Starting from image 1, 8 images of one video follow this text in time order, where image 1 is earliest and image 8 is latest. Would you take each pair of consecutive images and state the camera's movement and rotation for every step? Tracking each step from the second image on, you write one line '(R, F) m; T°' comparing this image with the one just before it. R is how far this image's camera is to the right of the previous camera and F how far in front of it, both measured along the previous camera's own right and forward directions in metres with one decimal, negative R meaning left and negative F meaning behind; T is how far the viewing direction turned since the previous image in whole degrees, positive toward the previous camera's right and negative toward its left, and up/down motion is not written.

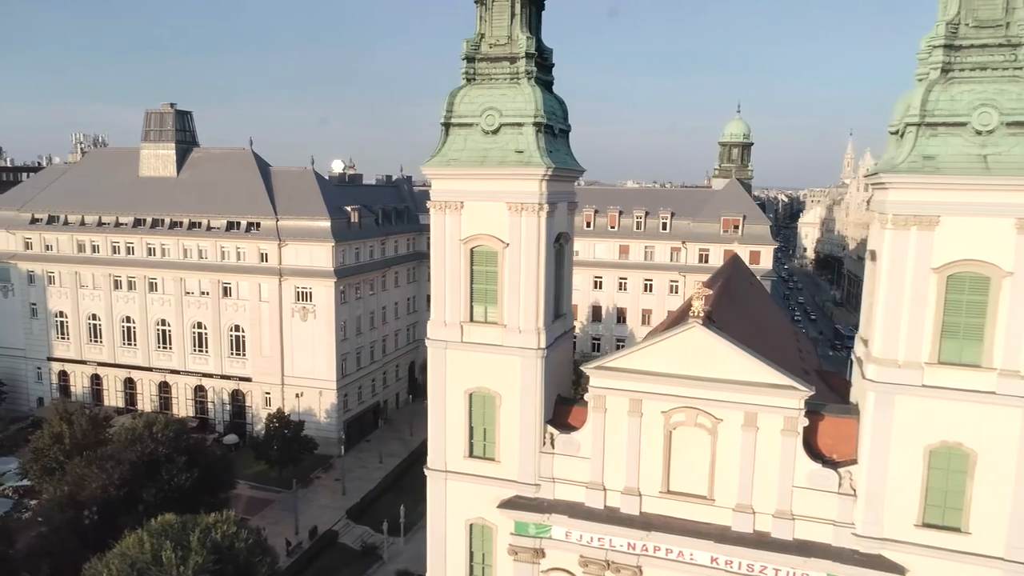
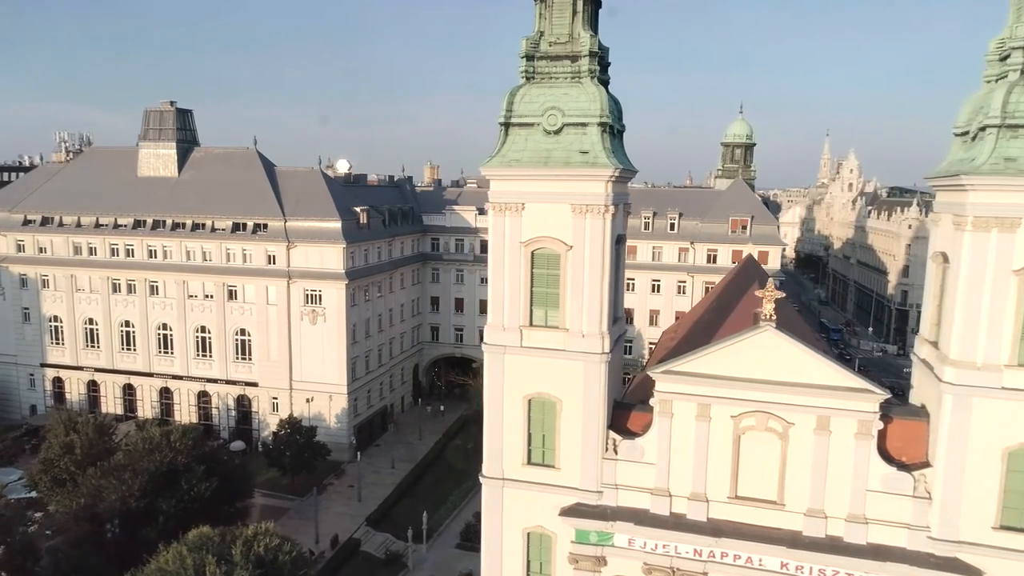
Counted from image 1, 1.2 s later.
(-2.9, +0.6) m; +2°
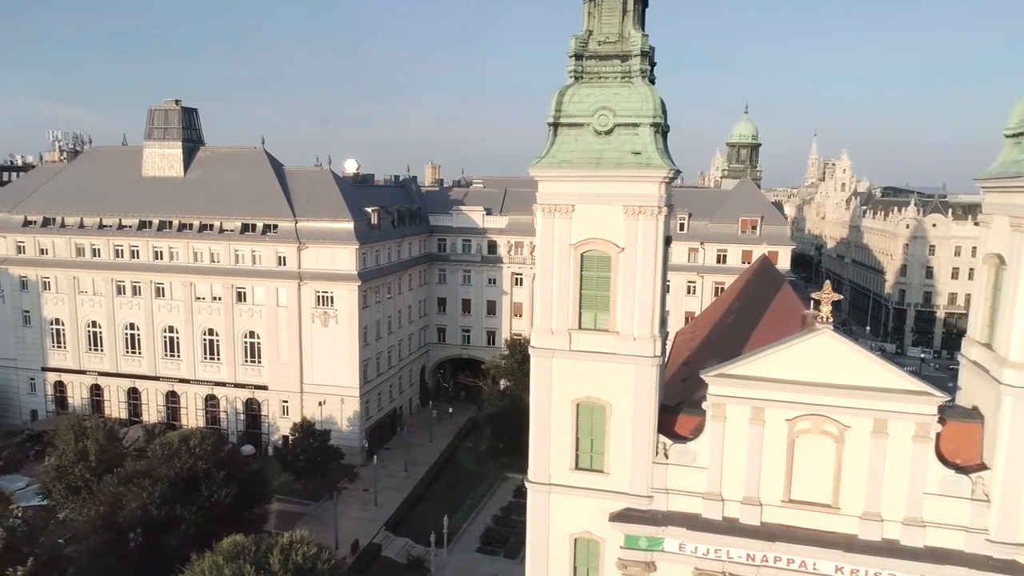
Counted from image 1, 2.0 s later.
(-2.1, +0.4) m; +1°
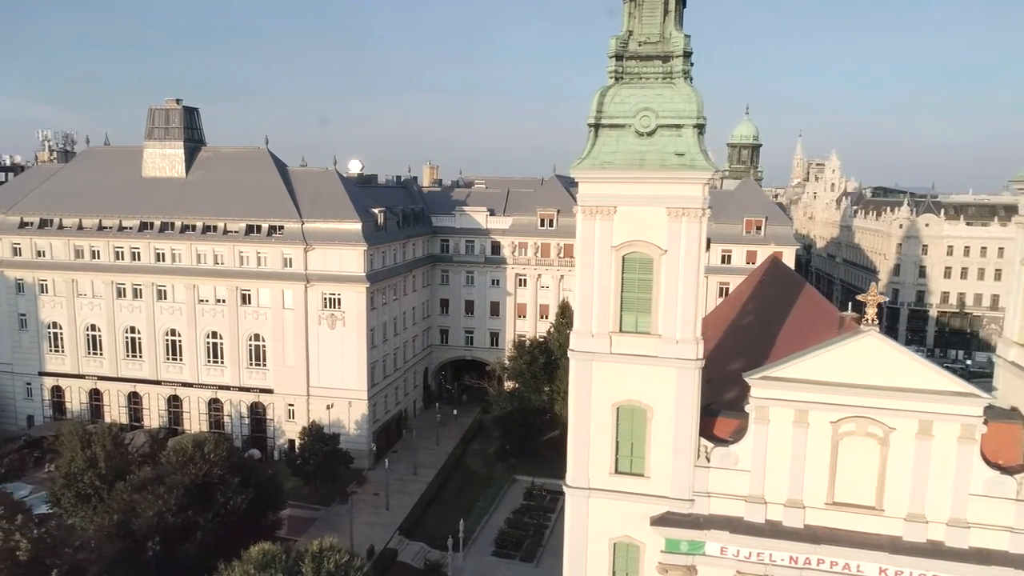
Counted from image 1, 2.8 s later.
(-1.8, +0.3) m; +1°
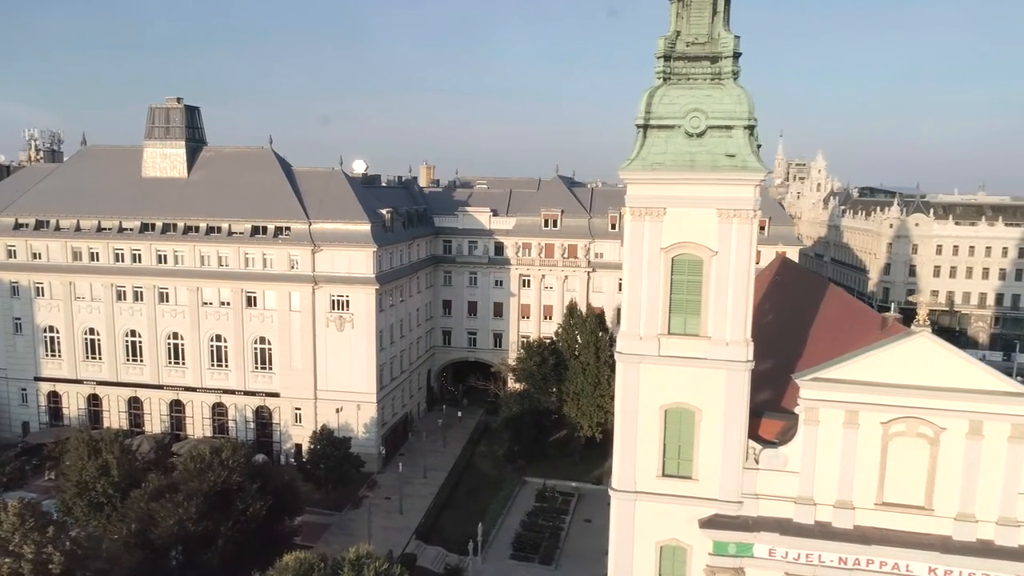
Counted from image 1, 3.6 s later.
(-2.2, +0.3) m; +2°
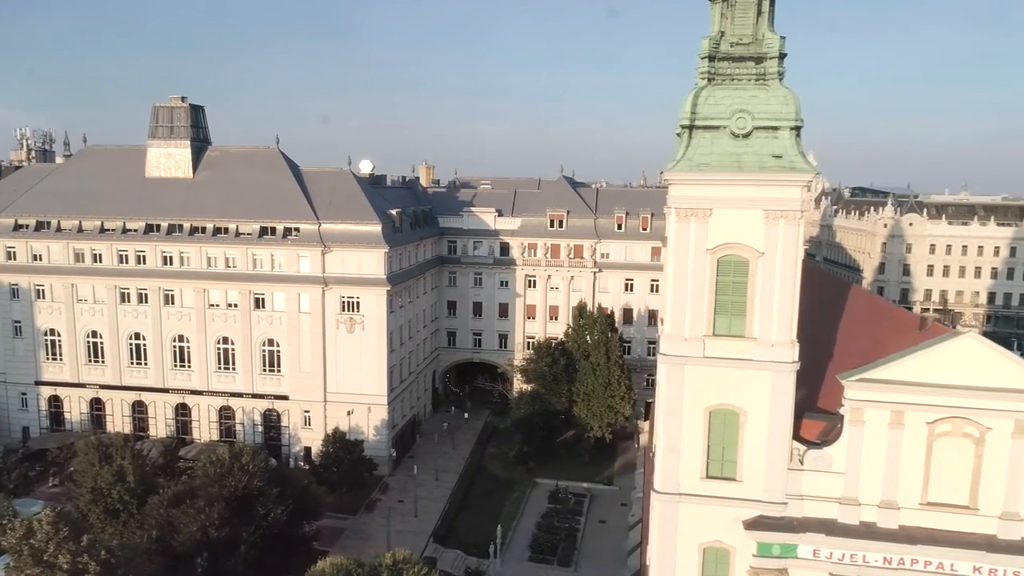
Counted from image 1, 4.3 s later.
(-1.9, +0.2) m; +1°
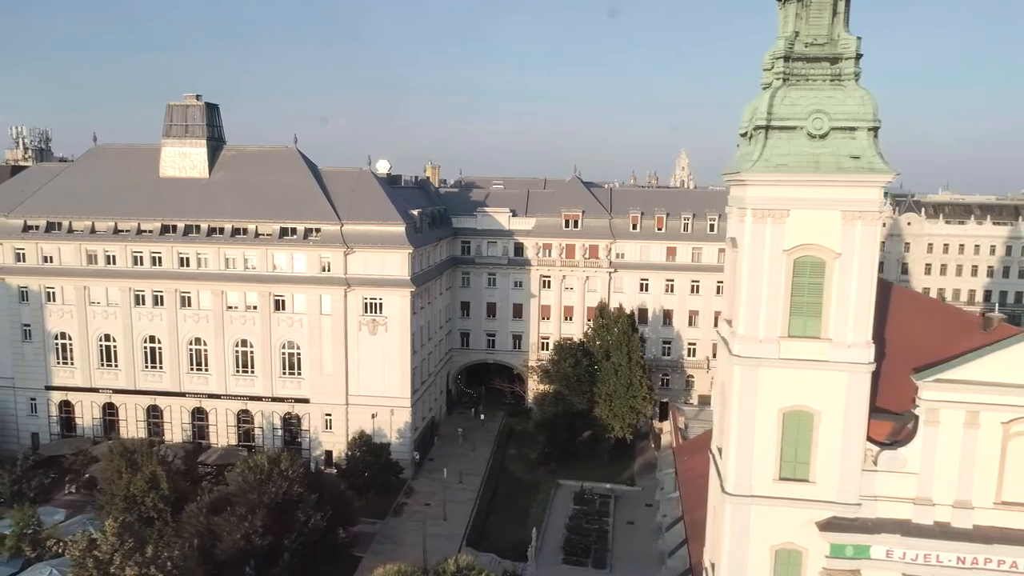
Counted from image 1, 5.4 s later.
(-3.0, +0.4) m; +2°
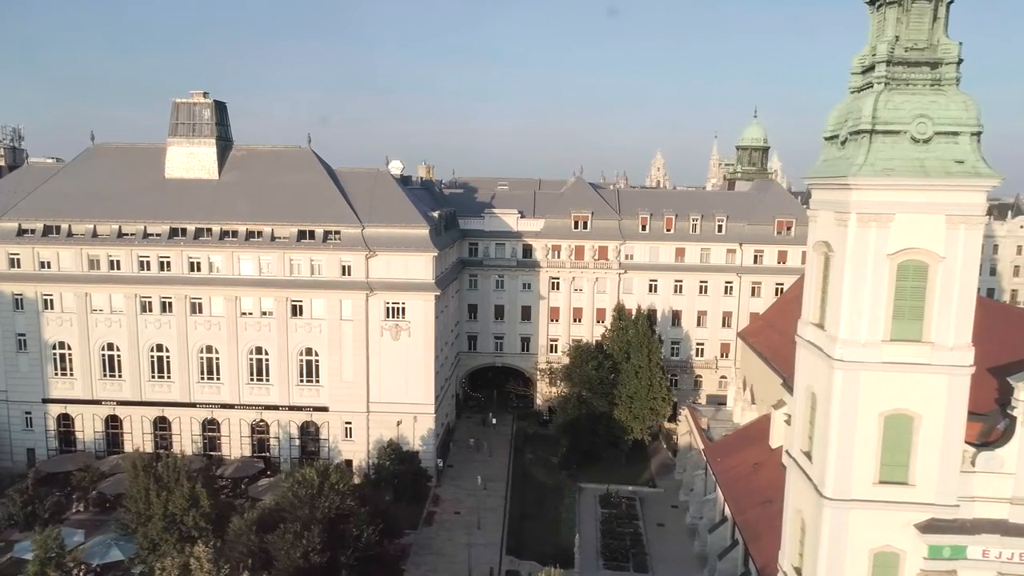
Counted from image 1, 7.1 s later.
(-4.7, +0.8) m; +4°
